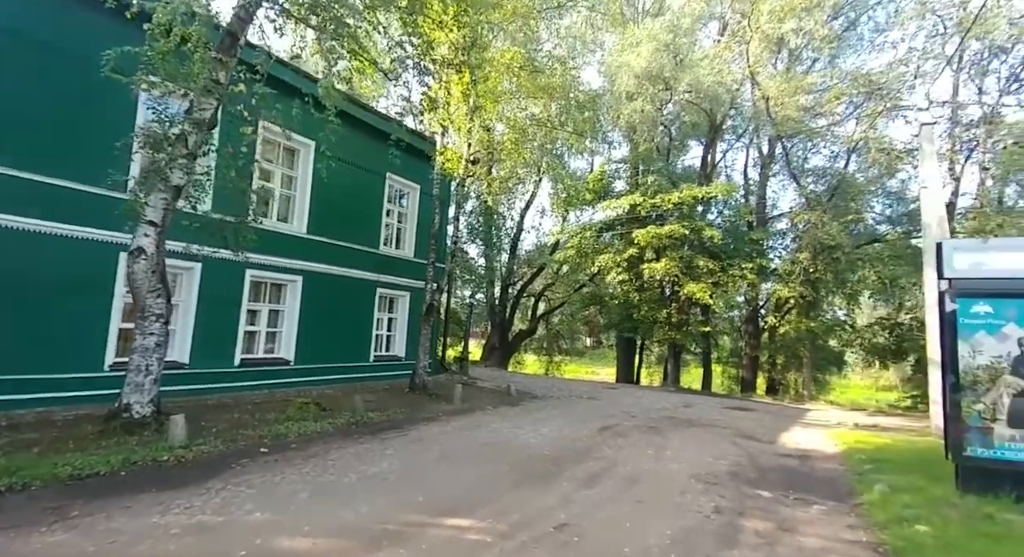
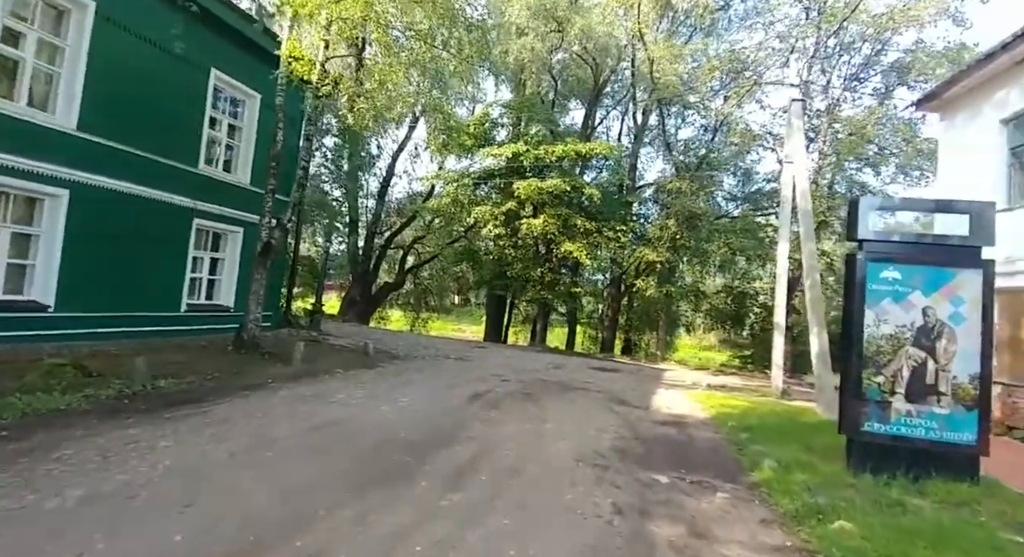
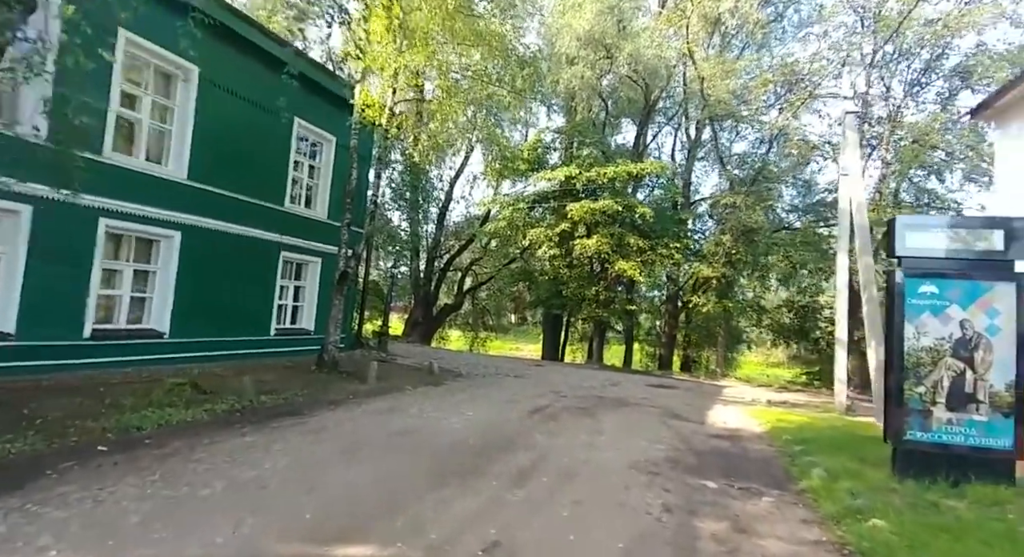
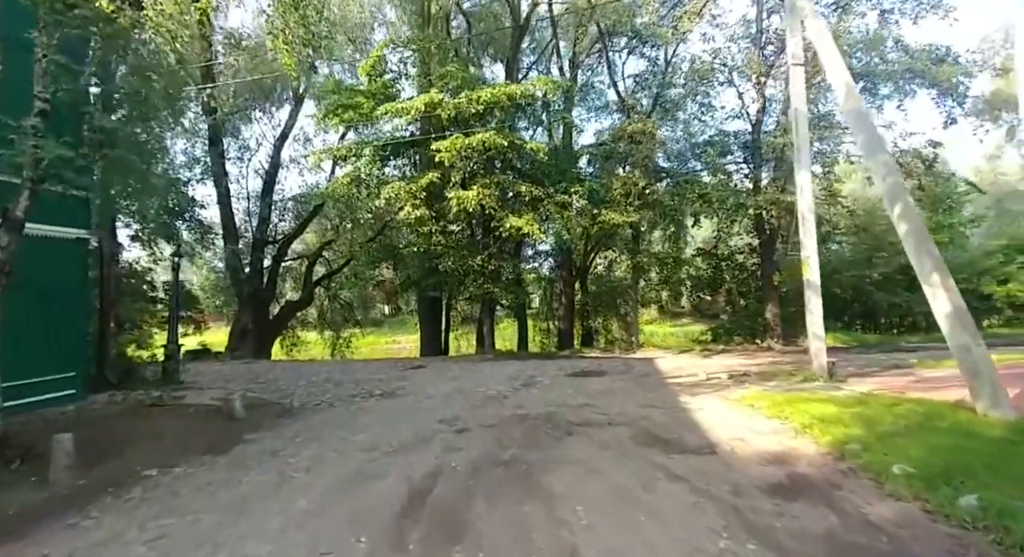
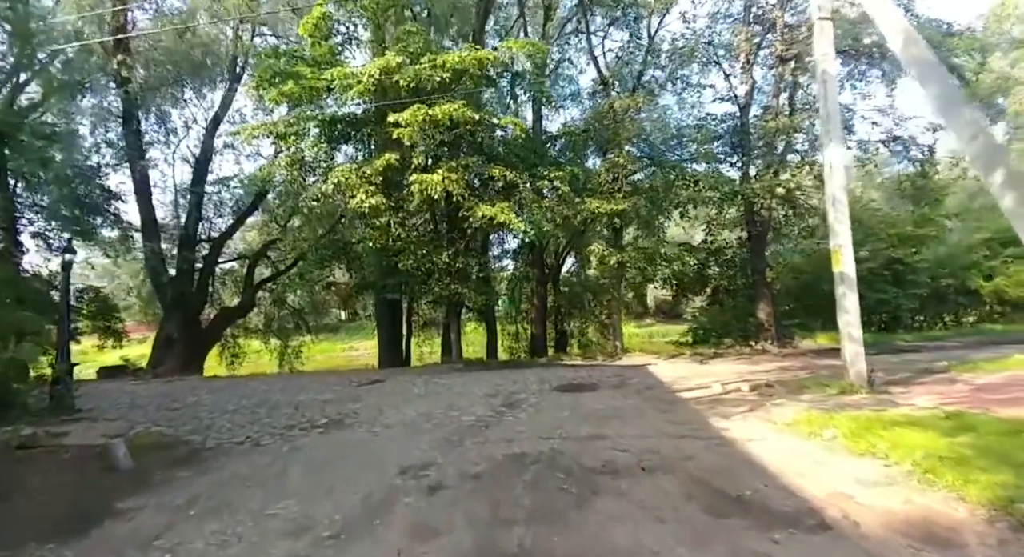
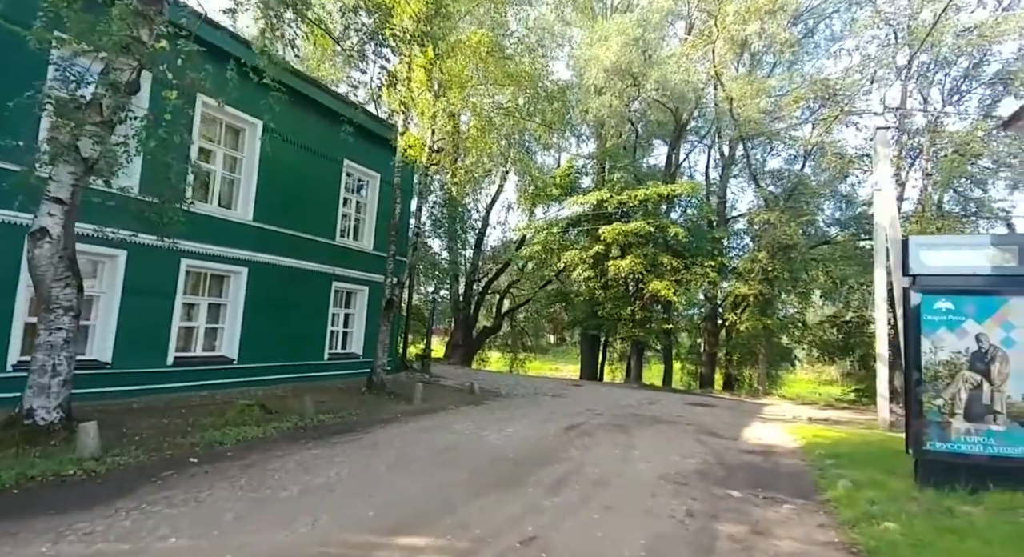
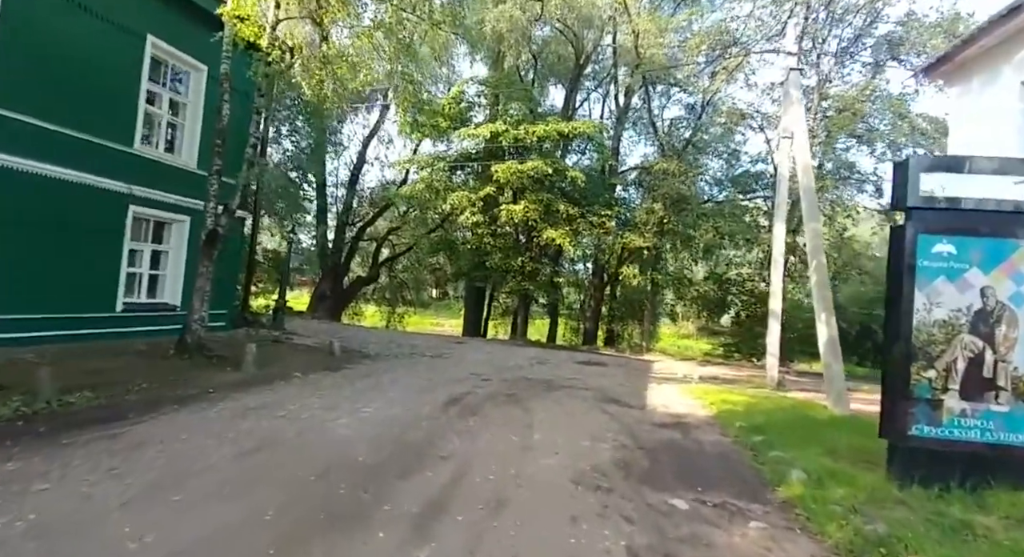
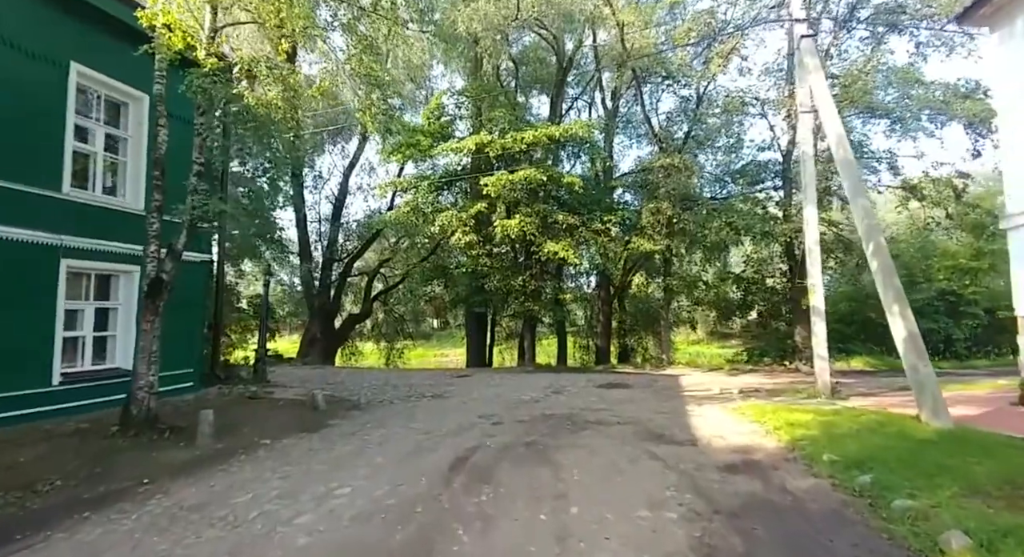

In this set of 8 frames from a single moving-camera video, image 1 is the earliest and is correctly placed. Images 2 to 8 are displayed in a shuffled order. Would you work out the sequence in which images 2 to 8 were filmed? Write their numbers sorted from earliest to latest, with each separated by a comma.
6, 3, 2, 7, 8, 4, 5
